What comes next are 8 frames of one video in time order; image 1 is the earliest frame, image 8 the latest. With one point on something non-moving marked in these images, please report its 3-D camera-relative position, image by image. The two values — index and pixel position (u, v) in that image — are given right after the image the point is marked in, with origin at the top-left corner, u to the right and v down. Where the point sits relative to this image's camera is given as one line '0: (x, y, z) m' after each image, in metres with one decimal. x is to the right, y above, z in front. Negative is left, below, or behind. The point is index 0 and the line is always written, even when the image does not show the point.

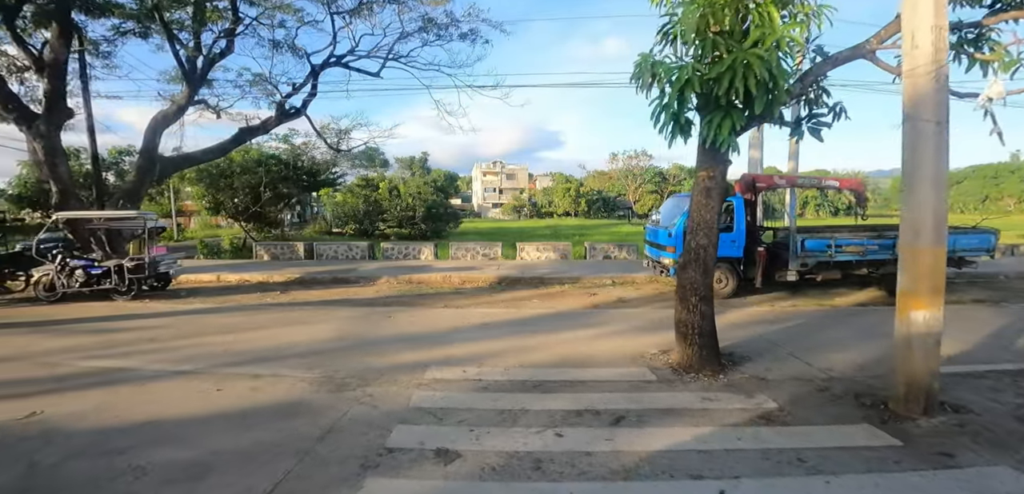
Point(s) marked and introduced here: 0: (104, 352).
0: (-5.1, -1.3, +5.9) m
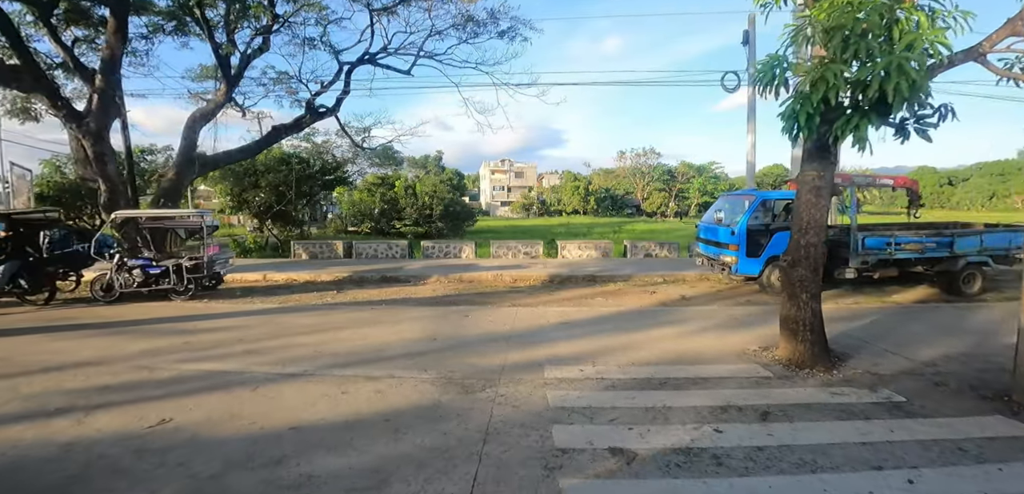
0: (-3.8, -1.3, +5.8) m
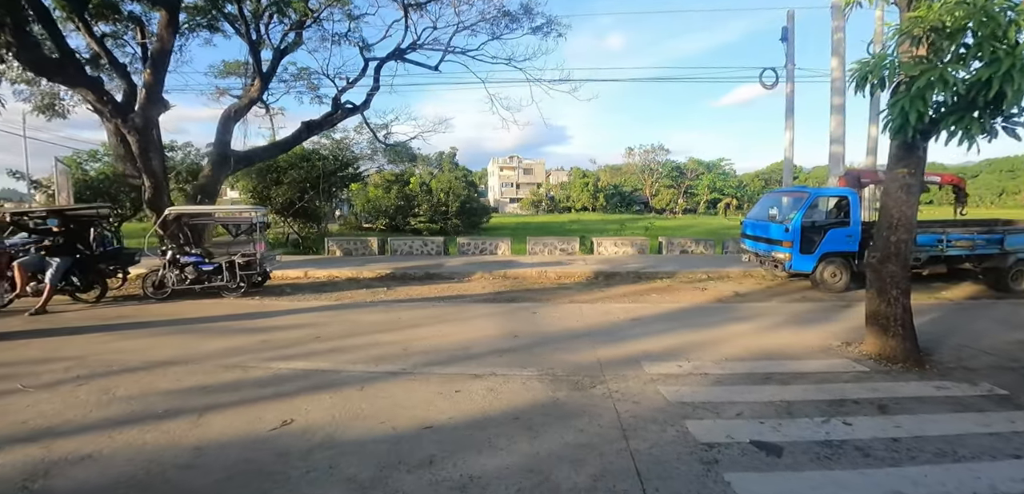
0: (-2.8, -1.3, +5.7) m
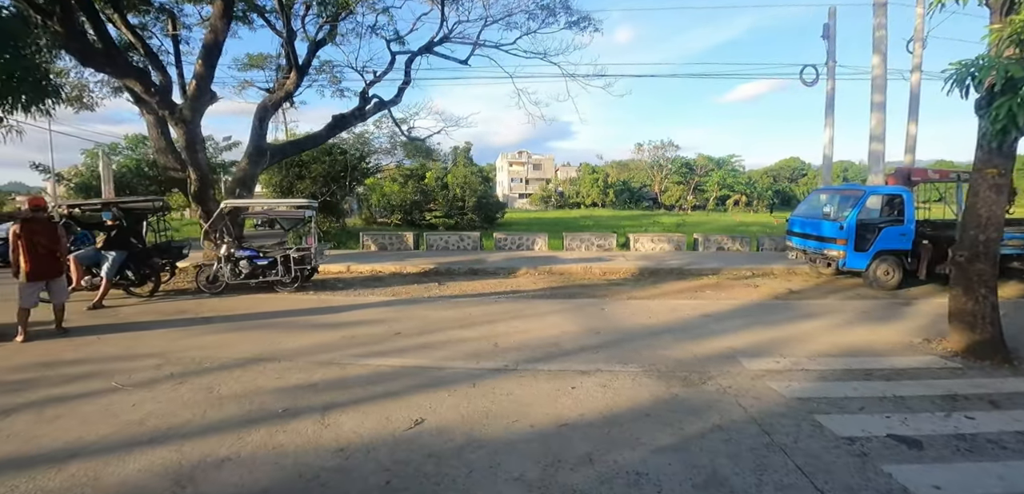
0: (-1.7, -1.2, +5.7) m
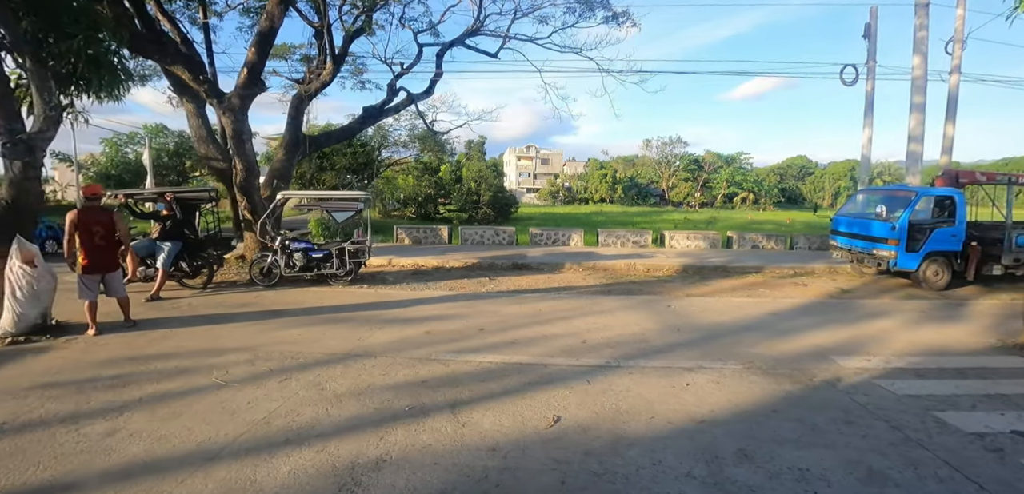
0: (-0.6, -1.2, +5.6) m
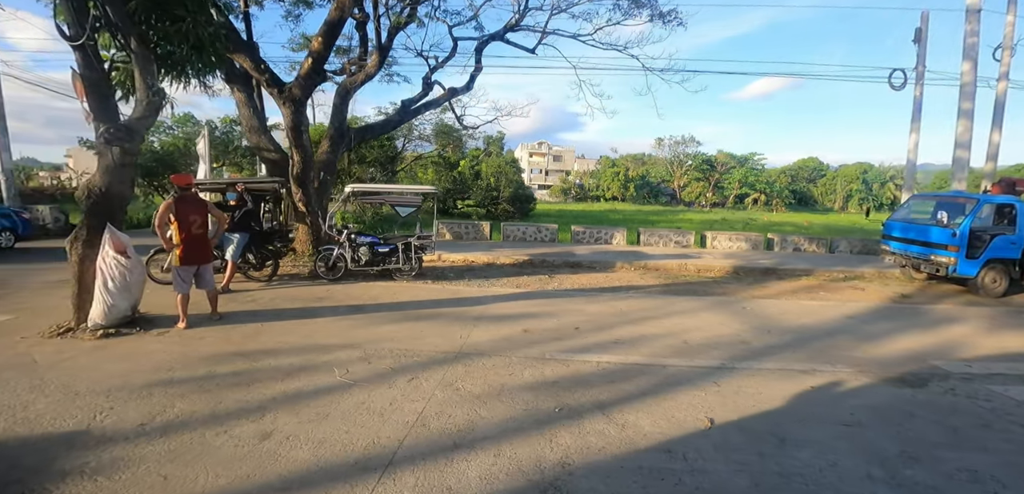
0: (+0.6, -1.1, +5.6) m
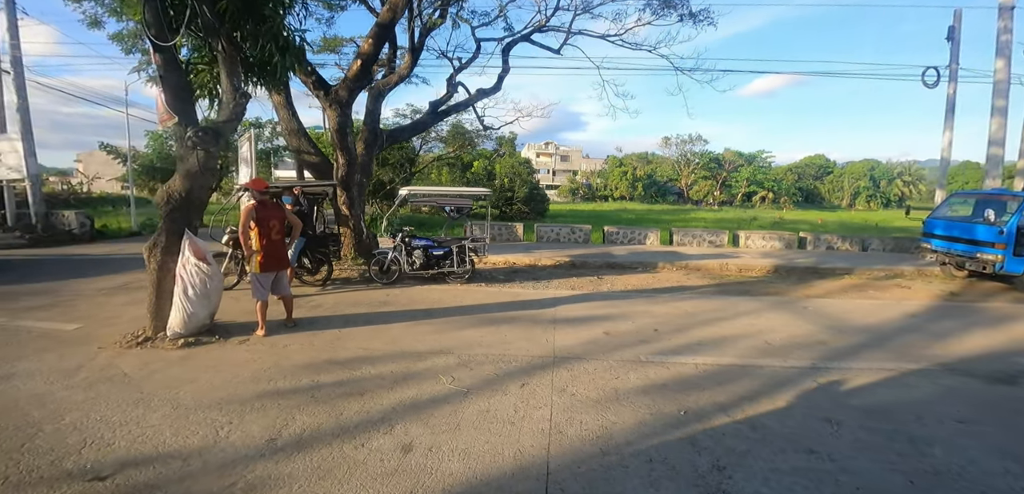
0: (+1.6, -1.2, +5.6) m
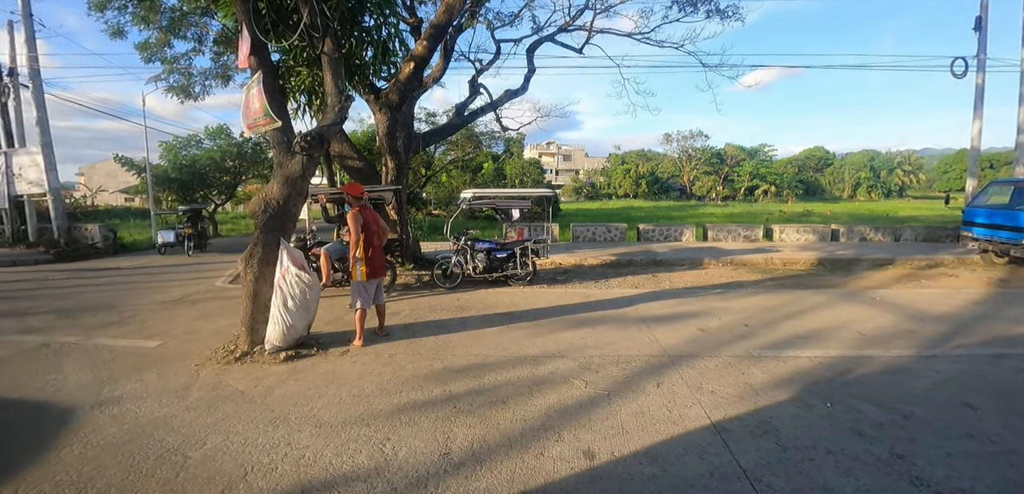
0: (+2.8, -1.1, +5.6) m
